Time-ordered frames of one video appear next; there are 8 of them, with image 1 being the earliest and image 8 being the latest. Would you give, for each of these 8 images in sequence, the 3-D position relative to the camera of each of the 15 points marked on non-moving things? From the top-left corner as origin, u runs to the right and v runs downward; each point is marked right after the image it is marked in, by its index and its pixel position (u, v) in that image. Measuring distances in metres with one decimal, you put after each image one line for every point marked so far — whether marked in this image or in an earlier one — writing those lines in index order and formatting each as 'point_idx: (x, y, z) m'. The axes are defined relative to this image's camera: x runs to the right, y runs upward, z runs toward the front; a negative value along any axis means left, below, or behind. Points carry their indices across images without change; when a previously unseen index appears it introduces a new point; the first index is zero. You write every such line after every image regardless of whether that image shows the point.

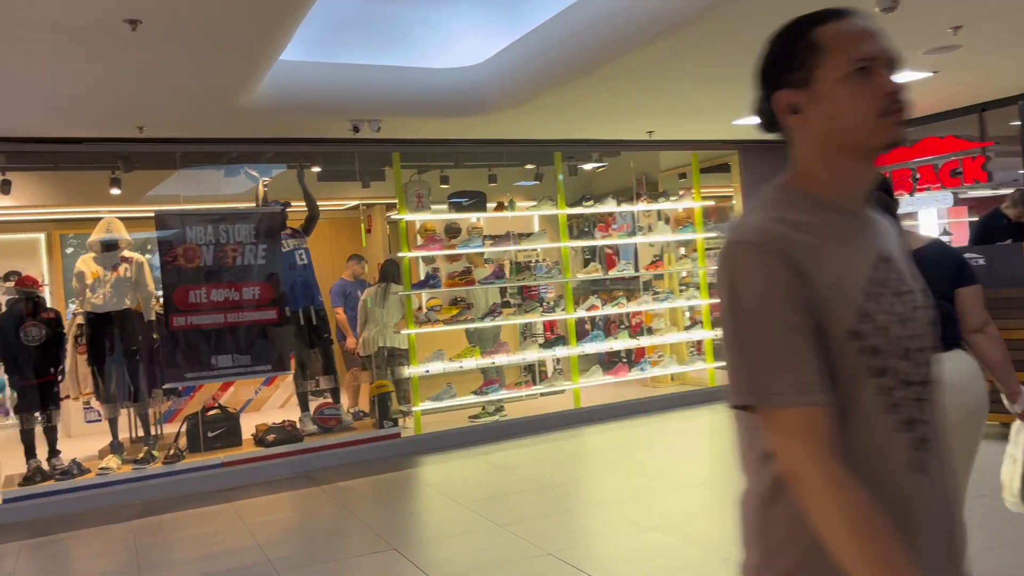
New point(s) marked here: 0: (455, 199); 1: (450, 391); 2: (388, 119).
0: (-0.4, +0.7, +6.2) m
1: (-0.4, -0.7, +6.1) m
2: (-0.7, +1.0, +4.8) m
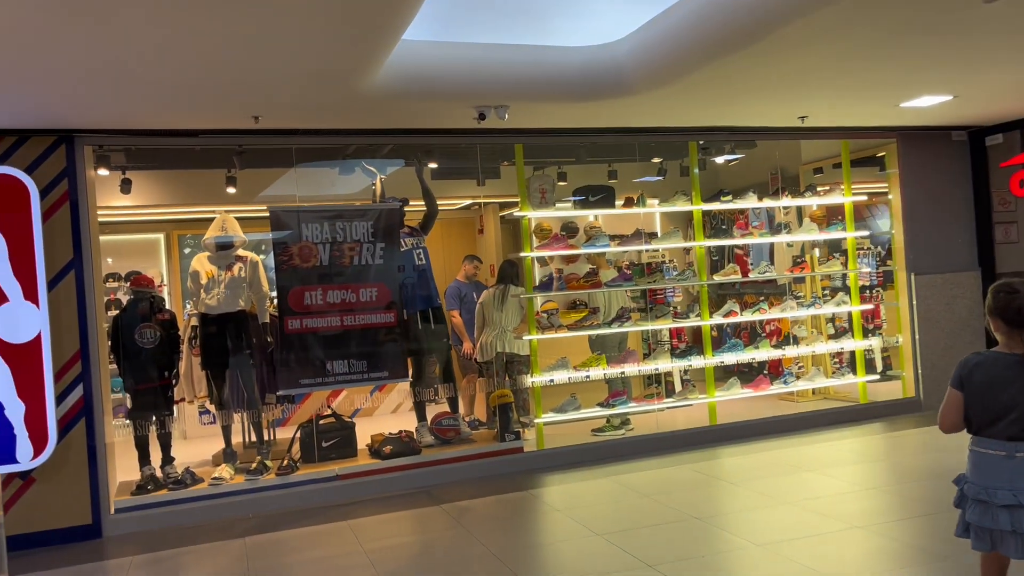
0: (+0.5, +0.6, +5.7) m
1: (+0.4, -0.8, +5.6) m
2: (0.0, +0.9, +4.4) m
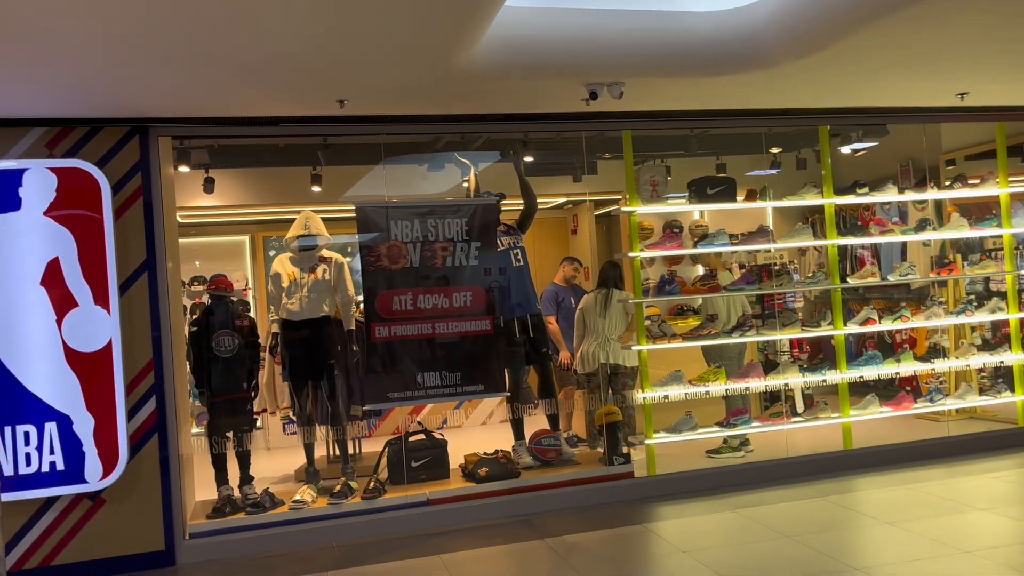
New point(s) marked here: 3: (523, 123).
0: (+1.1, +0.6, +5.1) m
1: (+1.1, -0.8, +5.0) m
2: (+0.5, +0.9, +3.8) m
3: (+0.1, +0.9, +4.7) m
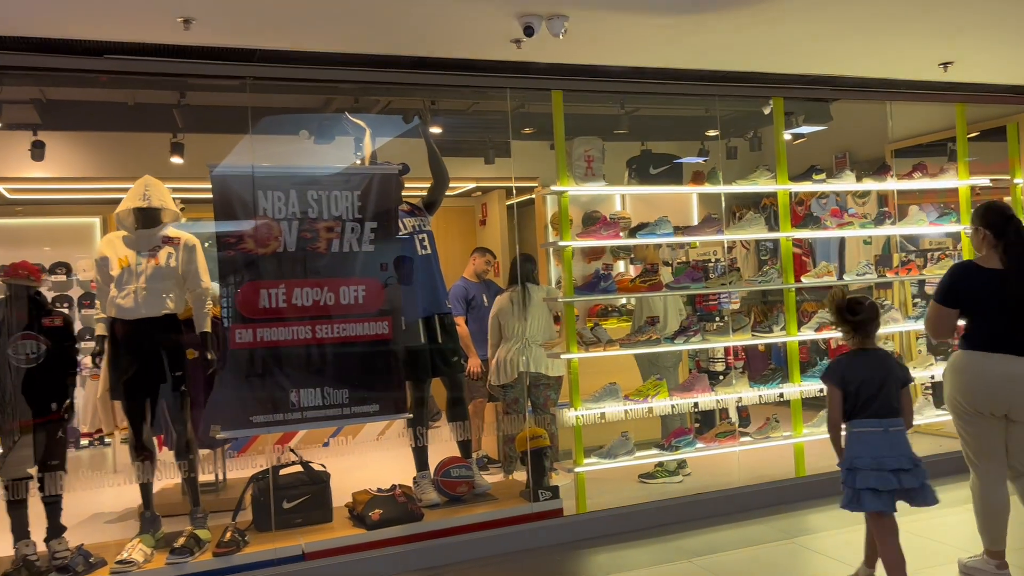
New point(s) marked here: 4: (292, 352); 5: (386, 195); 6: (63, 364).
0: (+0.6, +0.6, +4.3) m
1: (+0.6, -0.8, +4.2) m
2: (+0.2, +0.9, +3.0) m
3: (-0.4, +1.0, +3.8) m
4: (-0.9, -0.3, +3.6) m
5: (-0.6, +0.4, +3.8) m
6: (-1.8, -0.3, +3.3) m
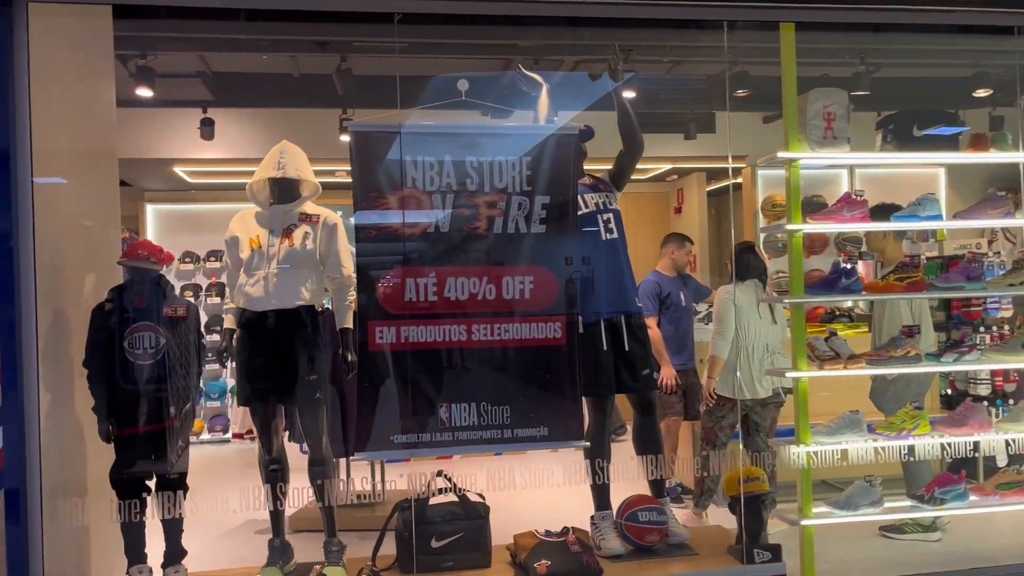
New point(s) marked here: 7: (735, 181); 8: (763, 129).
0: (+1.5, +0.6, +3.3) m
1: (+1.4, -0.8, +3.3) m
2: (+0.8, +1.0, +2.1) m
3: (+0.4, +1.0, +3.0) m
4: (-0.2, -0.2, +3.0) m
5: (+0.2, +0.4, +3.0) m
6: (-1.1, -0.2, +2.8) m
7: (+0.8, +0.4, +3.2) m
8: (+1.0, +0.6, +3.2) m
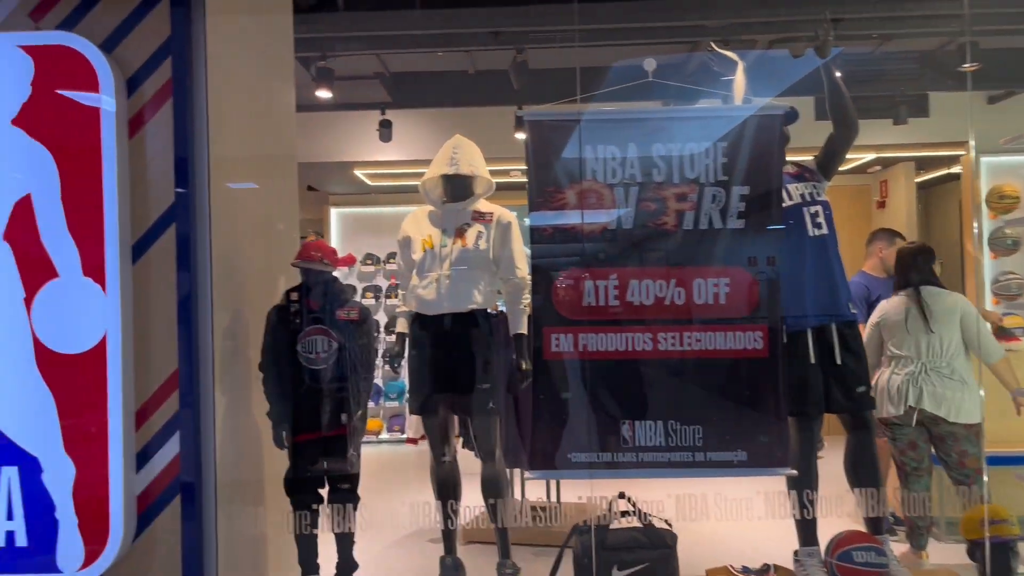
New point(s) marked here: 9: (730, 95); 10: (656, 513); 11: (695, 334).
0: (+2.1, +0.6, +2.7) m
1: (+2.0, -0.8, +2.7) m
2: (+1.2, +0.9, +1.6) m
3: (+1.0, +1.0, +2.7) m
4: (+0.4, -0.2, +2.7) m
5: (+0.8, +0.4, +2.7) m
6: (-0.5, -0.3, +2.8) m
7: (+1.5, +0.4, +2.7) m
8: (+1.6, +0.6, +2.7) m
9: (+0.7, +0.7, +2.7) m
10: (+0.5, -0.7, +2.7) m
11: (+0.6, -0.1, +2.7) m
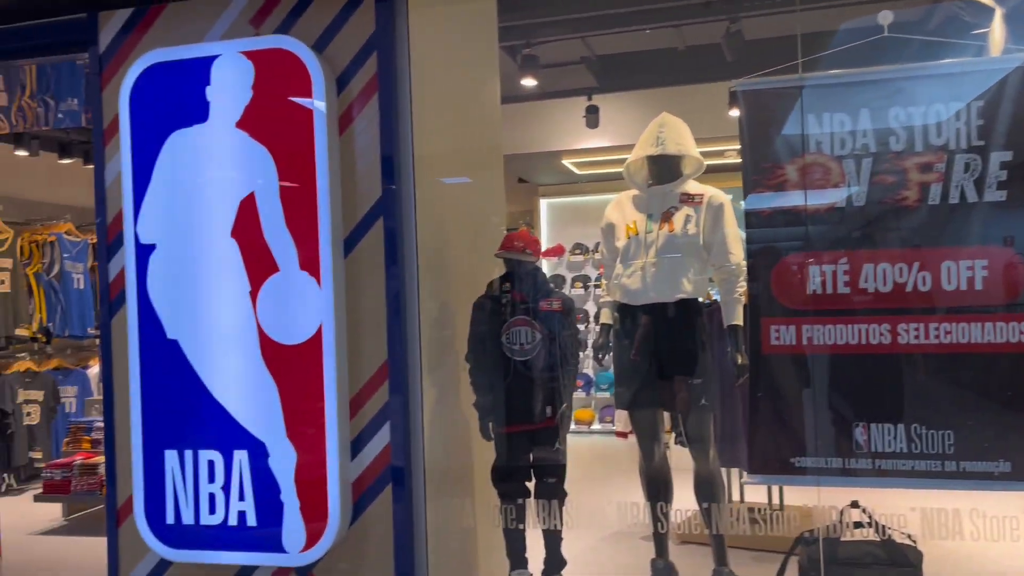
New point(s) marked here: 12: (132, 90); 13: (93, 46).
0: (+2.7, +0.7, +2.0) m
1: (+2.6, -0.7, +2.0) m
2: (+1.5, +1.0, +1.1) m
3: (+1.6, +1.0, +2.2) m
4: (+1.0, -0.2, +2.4) m
5: (+1.4, +0.5, +2.3) m
6: (+0.2, -0.2, +2.7) m
7: (+2.0, +0.5, +2.1) m
8: (+2.2, +0.7, +2.1) m
9: (+1.3, +0.7, +2.3) m
10: (+1.1, -0.7, +2.4) m
11: (+1.2, -0.1, +2.3) m
12: (-1.1, +0.6, +2.5) m
13: (-1.3, +0.8, +2.7) m
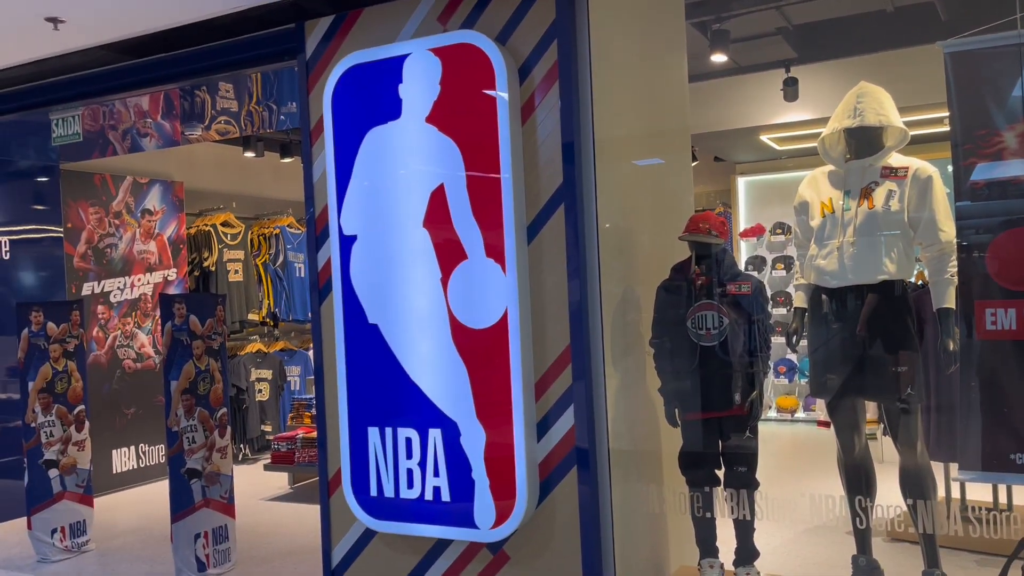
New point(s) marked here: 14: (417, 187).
0: (+3.0, +0.7, +1.3) m
1: (+2.9, -0.7, +1.4) m
2: (+1.7, +1.0, +0.8) m
3: (+2.0, +1.1, +1.8) m
4: (+1.5, -0.2, +2.1) m
5: (+1.8, +0.5, +1.9) m
6: (+0.7, -0.2, +2.6) m
7: (+2.4, +0.5, +1.6) m
8: (+2.5, +0.7, +1.5) m
9: (+1.8, +0.8, +2.0) m
10: (+1.6, -0.6, +2.1) m
11: (+1.6, 0.0, +2.0) m
12: (-0.6, +0.6, +2.7) m
13: (-0.7, +0.8, +2.9) m
14: (-0.3, +0.3, +2.6) m
